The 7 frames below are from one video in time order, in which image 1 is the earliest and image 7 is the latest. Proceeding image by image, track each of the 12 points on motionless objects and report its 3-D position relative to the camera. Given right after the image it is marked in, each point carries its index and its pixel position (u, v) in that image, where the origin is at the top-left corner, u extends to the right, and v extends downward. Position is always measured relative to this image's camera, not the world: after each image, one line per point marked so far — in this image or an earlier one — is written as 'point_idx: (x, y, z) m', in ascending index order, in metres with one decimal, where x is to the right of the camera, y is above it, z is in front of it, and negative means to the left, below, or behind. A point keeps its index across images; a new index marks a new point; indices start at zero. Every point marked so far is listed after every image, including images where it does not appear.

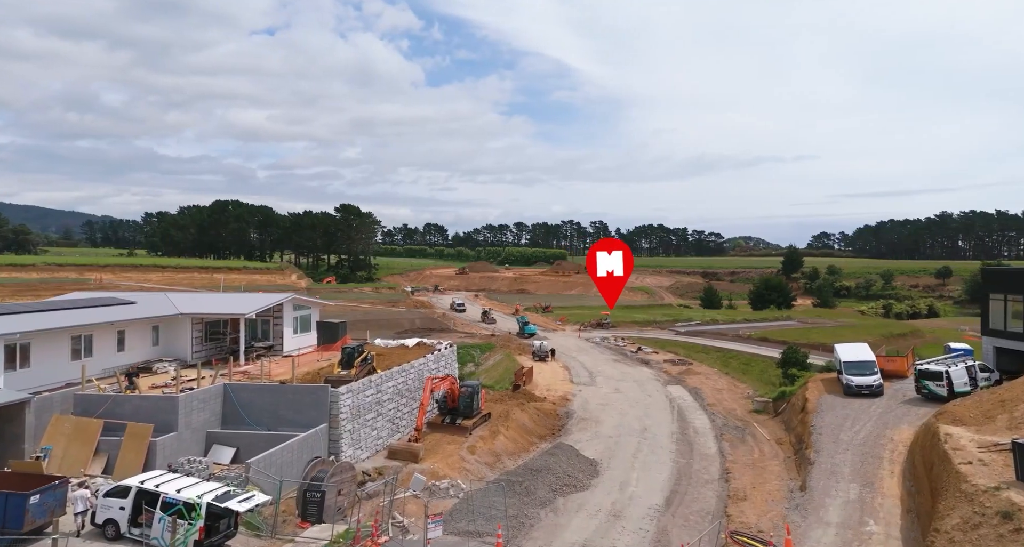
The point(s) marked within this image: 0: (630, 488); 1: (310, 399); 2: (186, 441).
0: (+3.8, -6.9, +19.9) m
1: (-6.1, -3.8, +19.0) m
2: (-9.1, -4.7, +17.3) m
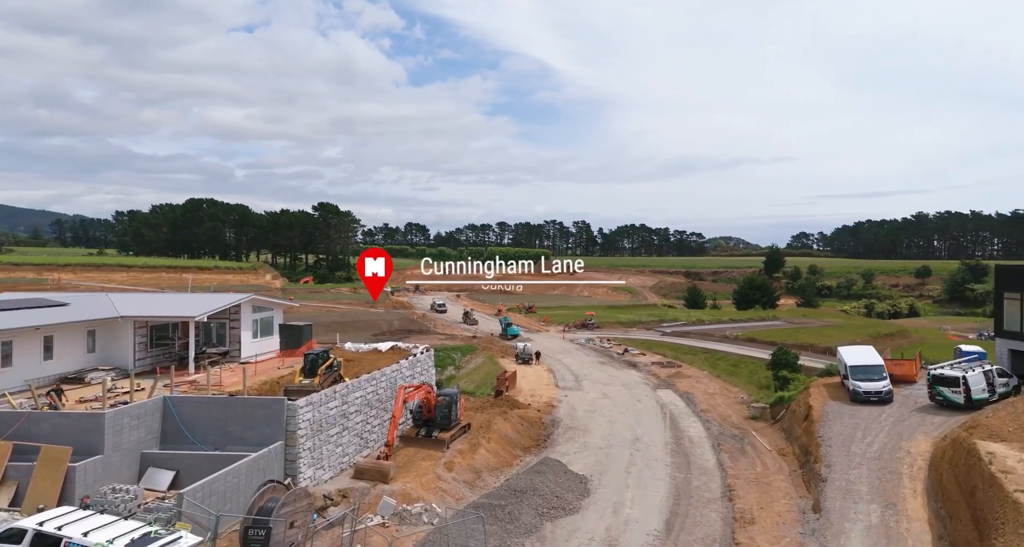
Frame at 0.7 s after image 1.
0: (+3.3, -6.8, +17.9) m
1: (-6.6, -3.7, +16.7) m
2: (-9.5, -4.6, +14.9) m
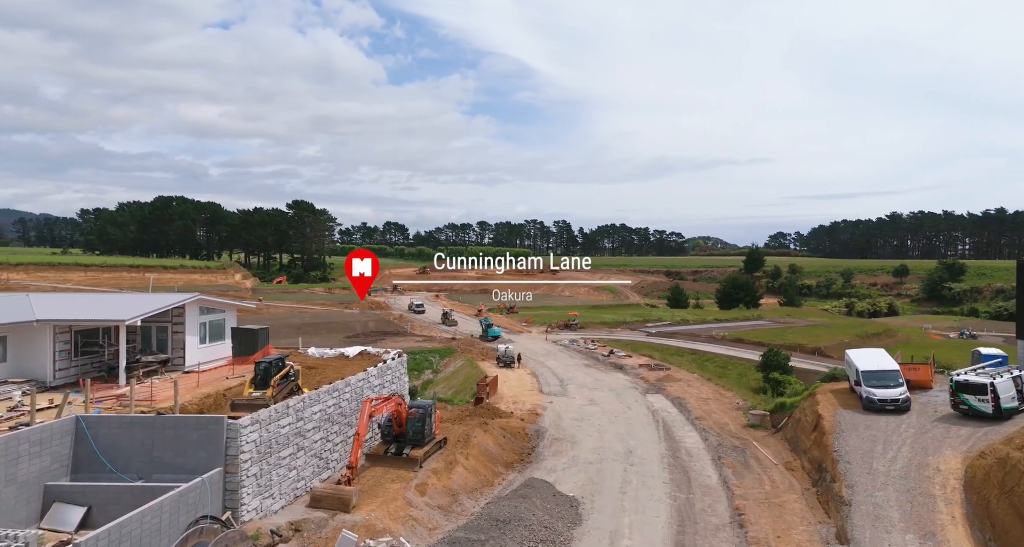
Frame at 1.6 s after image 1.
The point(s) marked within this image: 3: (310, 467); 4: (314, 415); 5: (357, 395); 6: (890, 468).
0: (+2.8, -6.7, +15.6) m
1: (-7.1, -3.7, +14.1) m
2: (-9.9, -4.5, +12.2) m
3: (-5.5, -5.3, +17.0) m
4: (-5.5, -3.9, +17.3) m
5: (-5.0, -3.9, +20.0) m
6: (+10.4, -5.4, +17.2) m
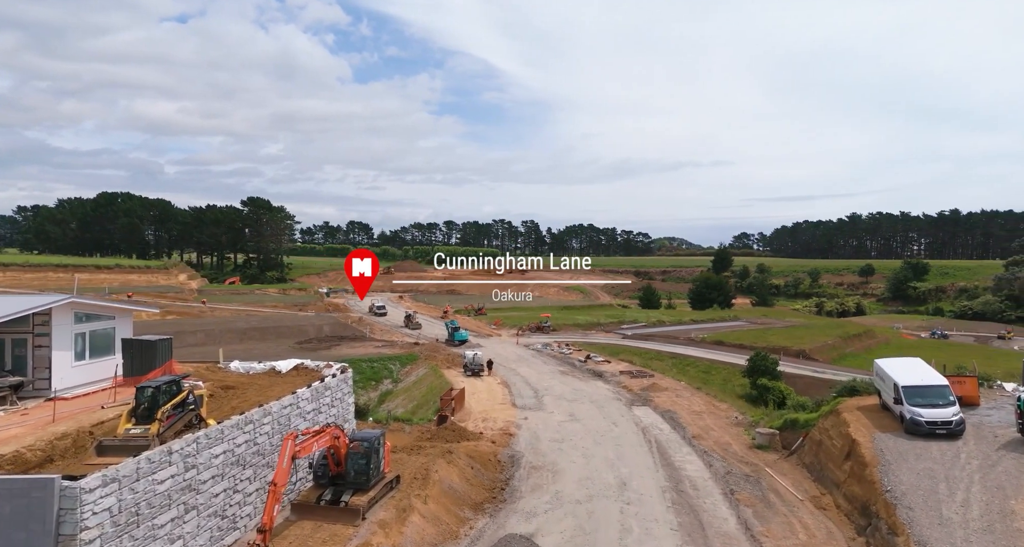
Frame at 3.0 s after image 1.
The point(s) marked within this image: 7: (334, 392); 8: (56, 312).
0: (+2.3, -6.6, +11.5) m
1: (-7.5, -3.5, +9.4) m
2: (-10.2, -4.4, +7.4) m
3: (-6.1, -5.2, +12.4) m
4: (-6.1, -3.8, +12.8) m
5: (-5.7, -3.8, +15.4) m
6: (+9.8, -5.2, +13.5) m
7: (-5.2, -3.5, +18.4) m
8: (-11.3, -1.0, +15.4) m
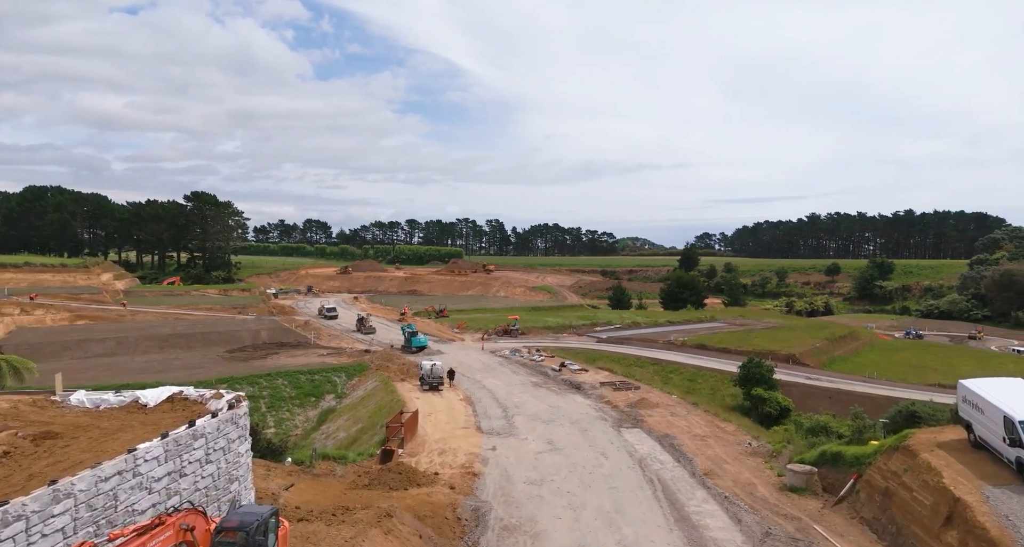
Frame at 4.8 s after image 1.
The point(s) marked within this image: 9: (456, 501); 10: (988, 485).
0: (+1.9, -6.4, +5.9) m
1: (-7.7, -3.4, +3.3) m
2: (-10.3, -4.2, +1.2) m
3: (-6.5, -5.0, +6.4) m
4: (-6.5, -3.6, +6.7) m
5: (-6.3, -3.6, +9.4) m
6: (+9.3, -5.0, +8.4) m
7: (-6.0, -3.3, +12.4) m
8: (-11.8, -0.8, +9.1) m
9: (-1.6, -6.5, +17.9) m
10: (+9.9, -4.4, +13.0) m
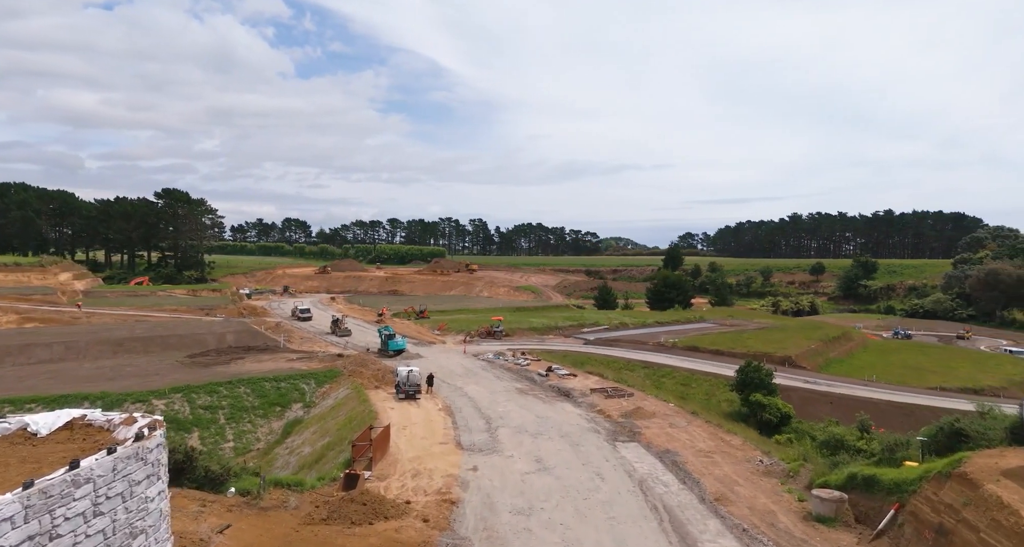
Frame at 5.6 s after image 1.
0: (+1.9, -6.3, +3.3) m
1: (-7.7, -3.3, +0.4) m
2: (-10.3, -4.1, -1.8) m
3: (-6.6, -4.9, +3.5) m
4: (-6.6, -3.5, +3.9) m
5: (-6.5, -3.5, +6.6) m
6: (+9.2, -4.9, +5.9) m
7: (-6.2, -3.2, +9.6) m
8: (-12.0, -0.7, +6.1) m
9: (-2.0, -6.4, +15.2) m
10: (+9.6, -4.3, +10.6) m
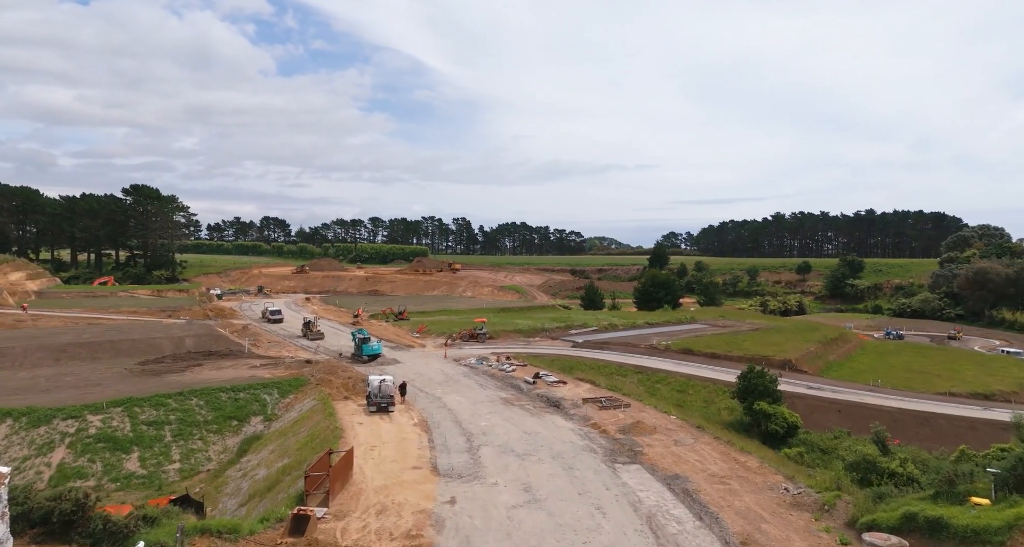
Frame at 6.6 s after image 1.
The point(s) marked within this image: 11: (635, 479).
0: (+1.8, -6.2, +0.2) m
1: (-7.7, -3.2, -2.9) m
2: (-10.2, -4.1, -5.2) m
3: (-6.6, -4.8, +0.2) m
4: (-6.6, -3.5, +0.5) m
5: (-6.6, -3.4, +3.3) m
6: (+9.1, -4.8, +3.0) m
7: (-6.4, -3.1, +6.2) m
8: (-12.1, -0.6, +2.7) m
9: (-2.3, -6.3, +12.0) m
10: (+9.4, -4.2, +7.7) m
11: (+3.9, -6.4, +19.4) m
